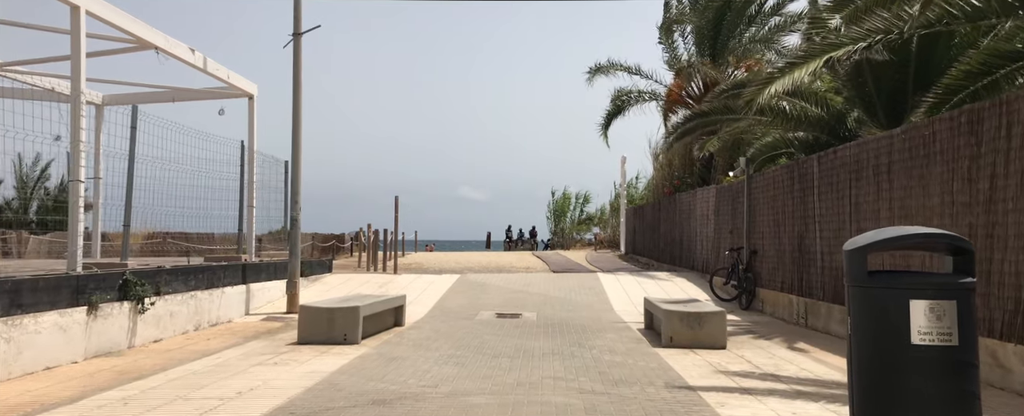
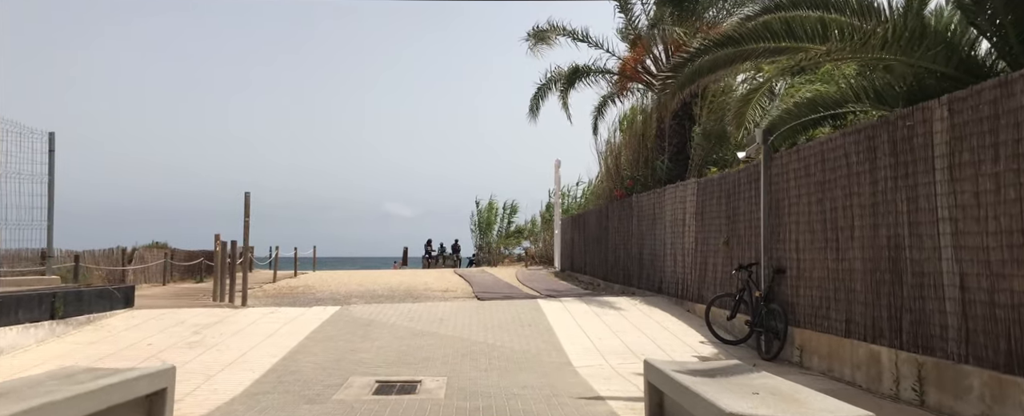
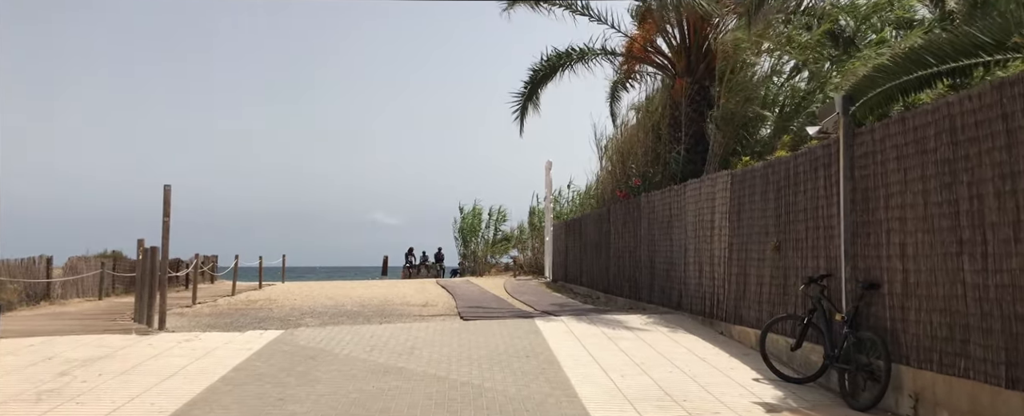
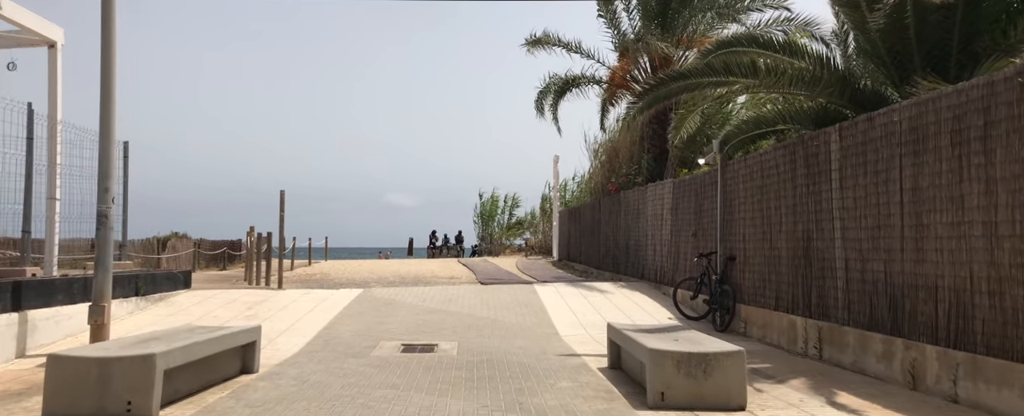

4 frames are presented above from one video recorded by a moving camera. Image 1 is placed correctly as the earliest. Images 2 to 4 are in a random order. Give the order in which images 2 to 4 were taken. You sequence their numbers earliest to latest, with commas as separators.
4, 2, 3
